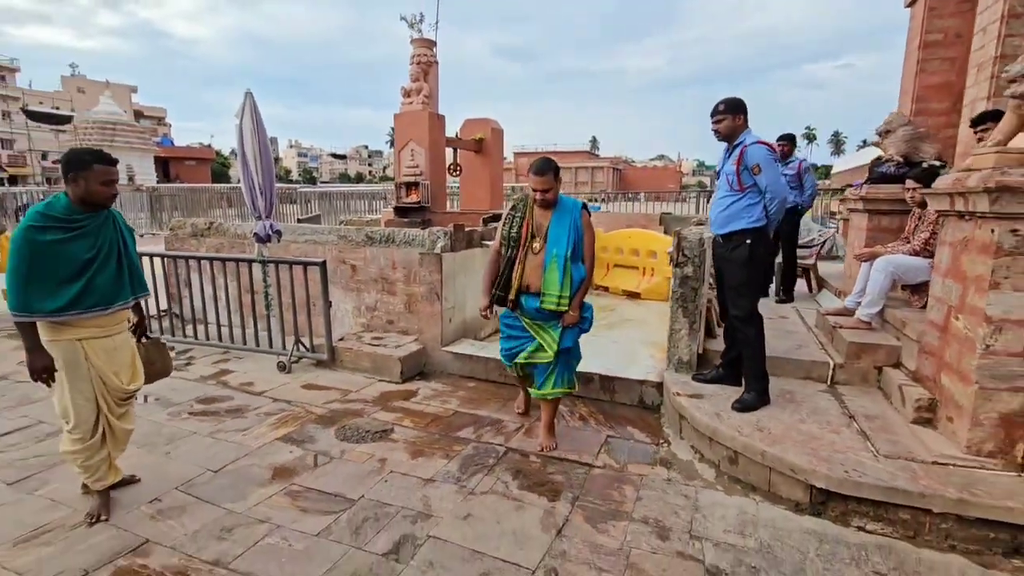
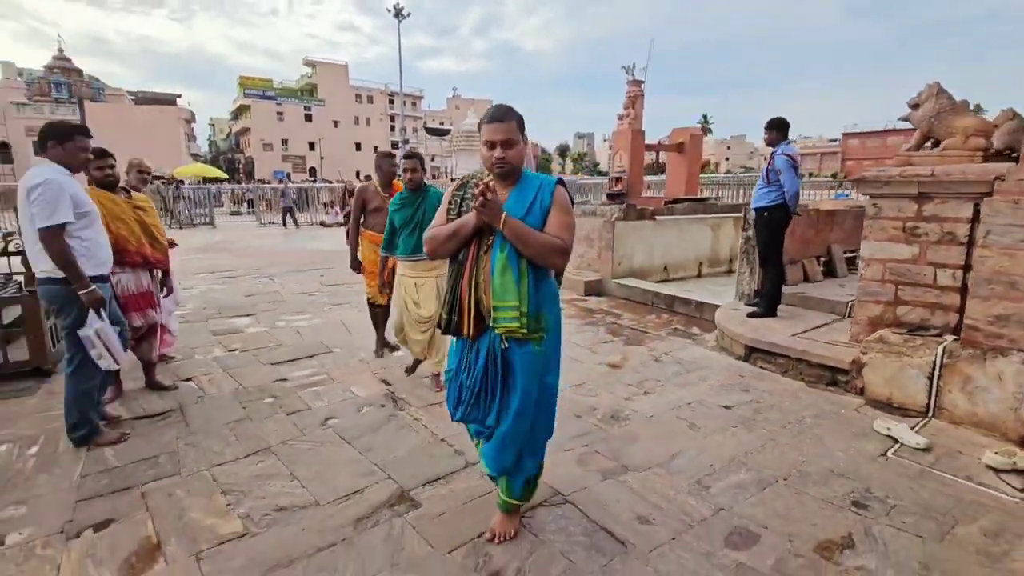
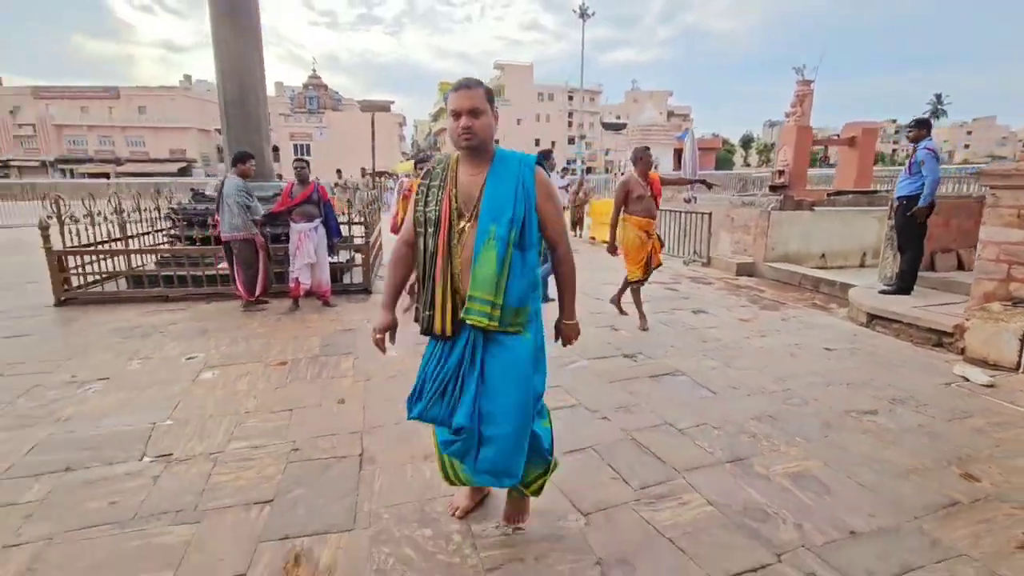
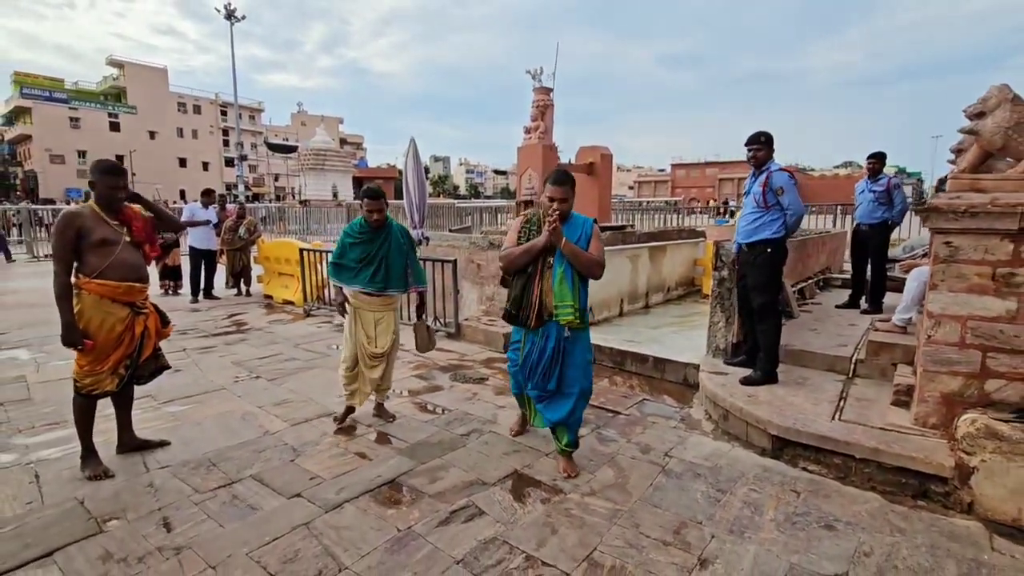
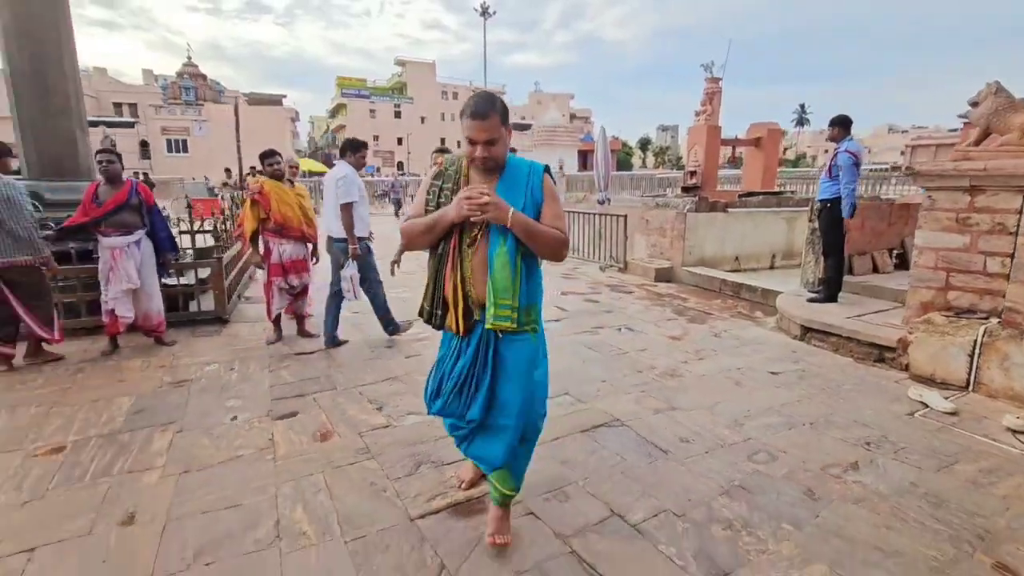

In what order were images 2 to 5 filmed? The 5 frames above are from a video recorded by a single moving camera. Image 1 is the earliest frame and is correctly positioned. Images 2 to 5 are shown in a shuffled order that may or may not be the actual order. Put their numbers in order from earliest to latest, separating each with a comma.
4, 2, 5, 3
